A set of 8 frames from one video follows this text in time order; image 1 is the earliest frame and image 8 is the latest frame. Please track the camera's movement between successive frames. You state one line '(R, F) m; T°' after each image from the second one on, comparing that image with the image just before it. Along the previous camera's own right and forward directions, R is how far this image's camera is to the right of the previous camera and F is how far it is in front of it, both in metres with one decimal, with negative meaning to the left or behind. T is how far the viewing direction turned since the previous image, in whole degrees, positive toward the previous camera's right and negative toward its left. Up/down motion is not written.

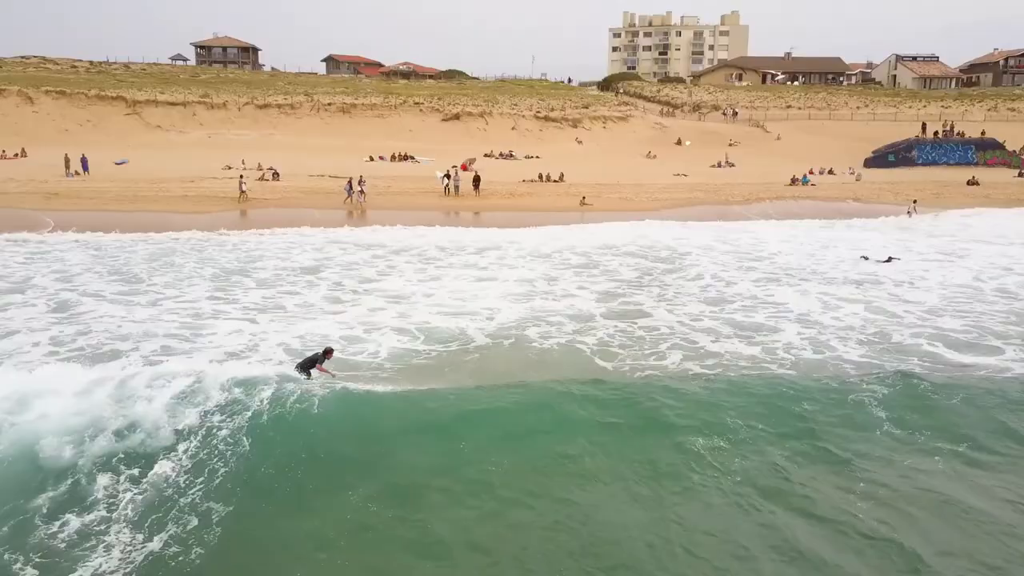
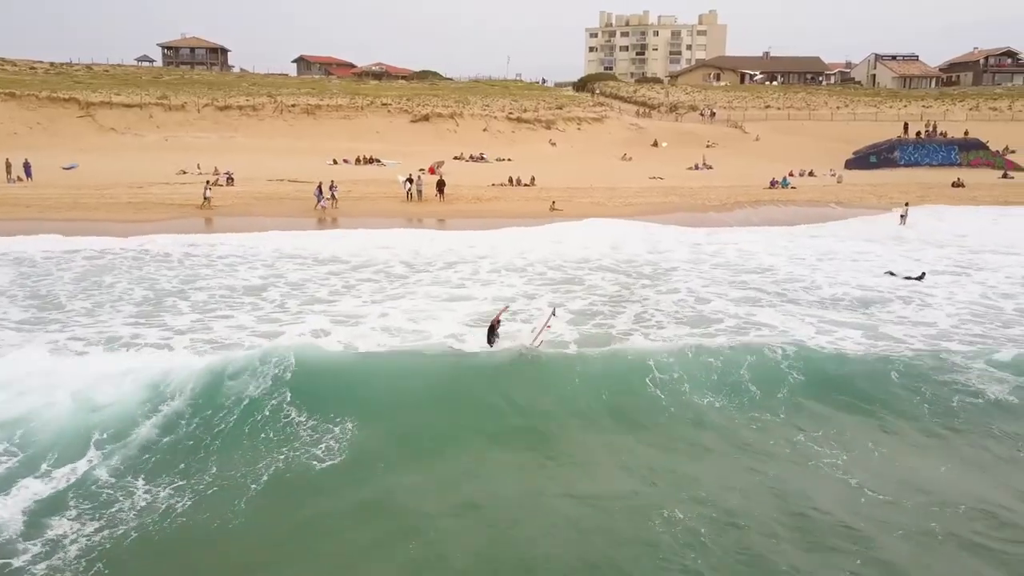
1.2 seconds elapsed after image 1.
(+0.3, +1.5) m; +1°
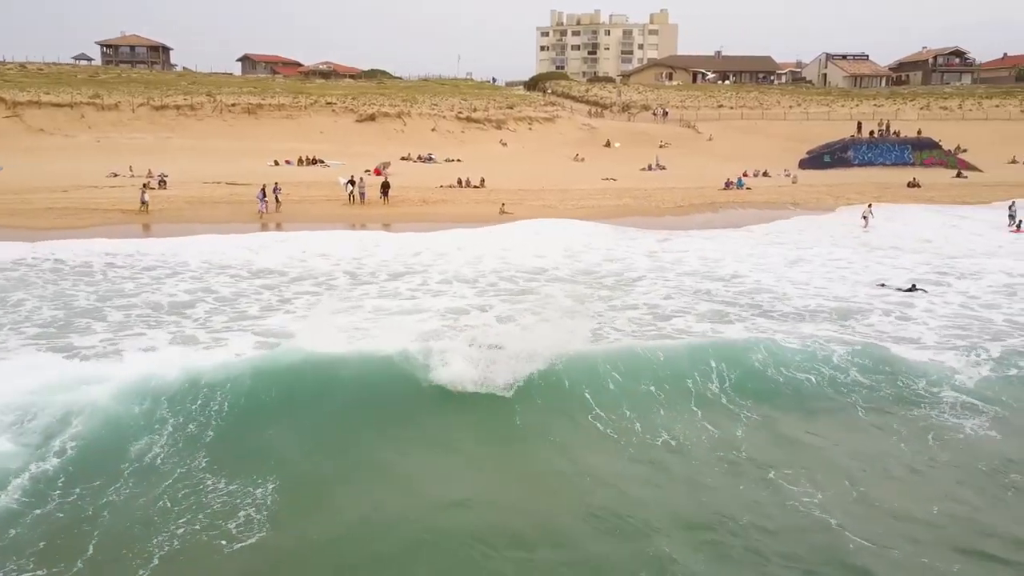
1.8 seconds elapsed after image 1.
(+0.1, +1.2) m; +3°
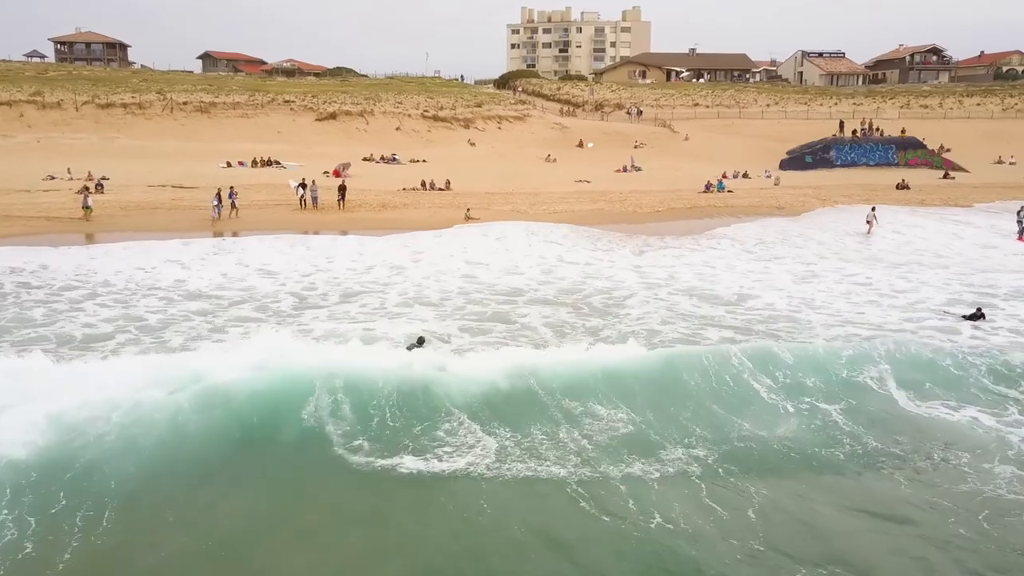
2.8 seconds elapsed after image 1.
(0.0, +2.0) m; +2°
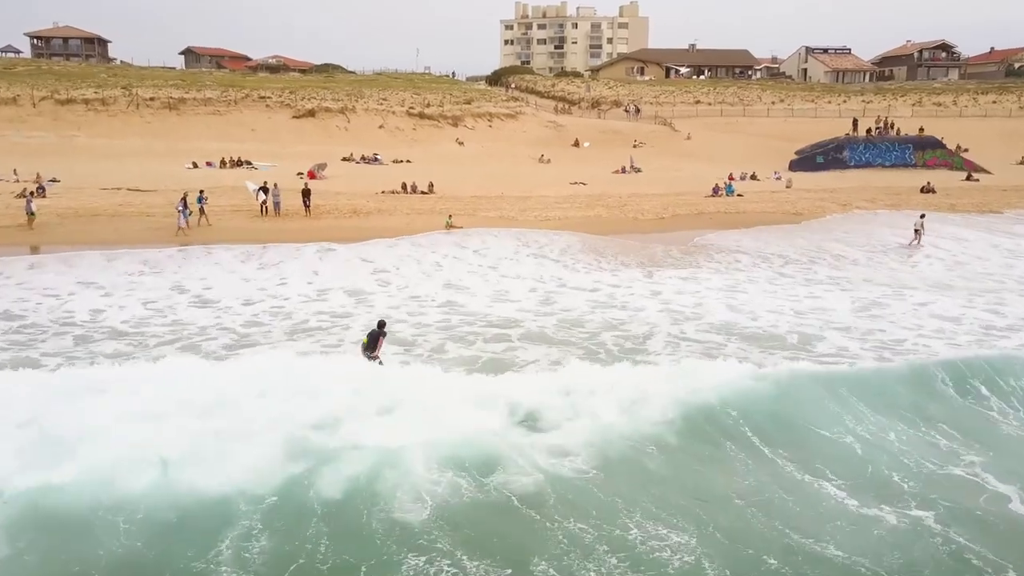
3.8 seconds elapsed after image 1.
(+0.1, +2.7) m; 0°
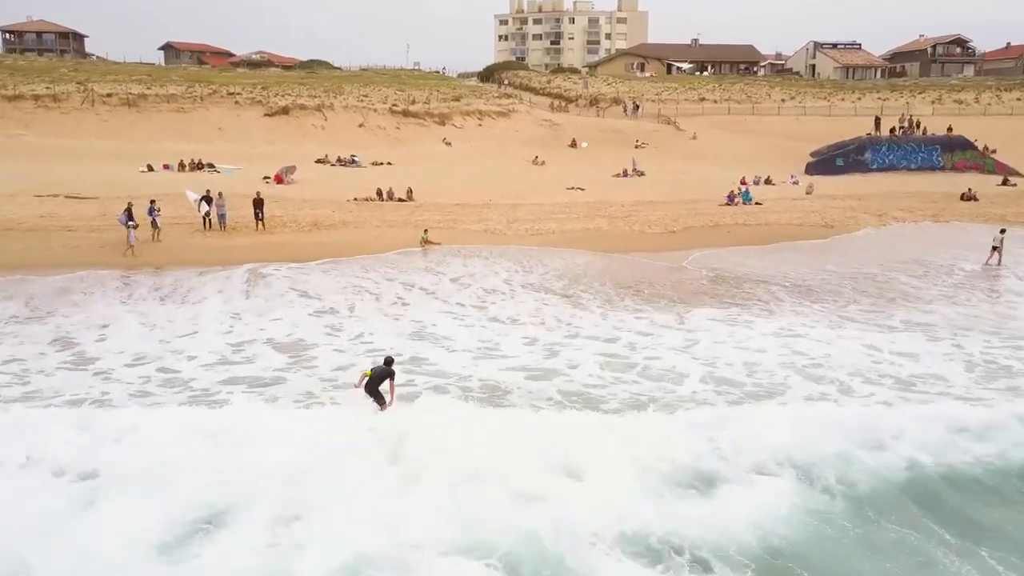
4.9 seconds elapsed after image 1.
(+0.2, +3.2) m; 0°
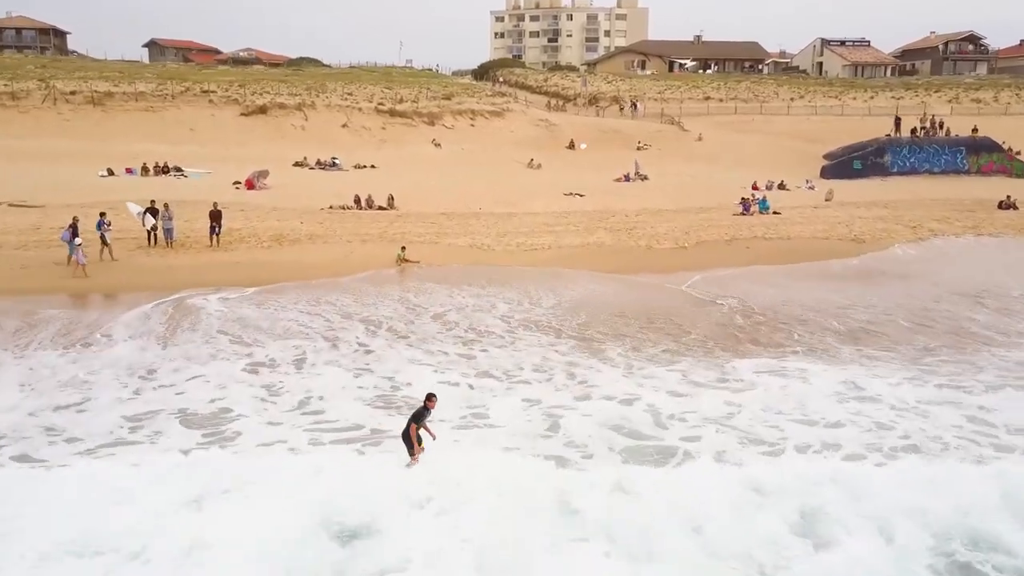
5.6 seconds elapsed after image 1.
(+0.1, +2.4) m; 0°
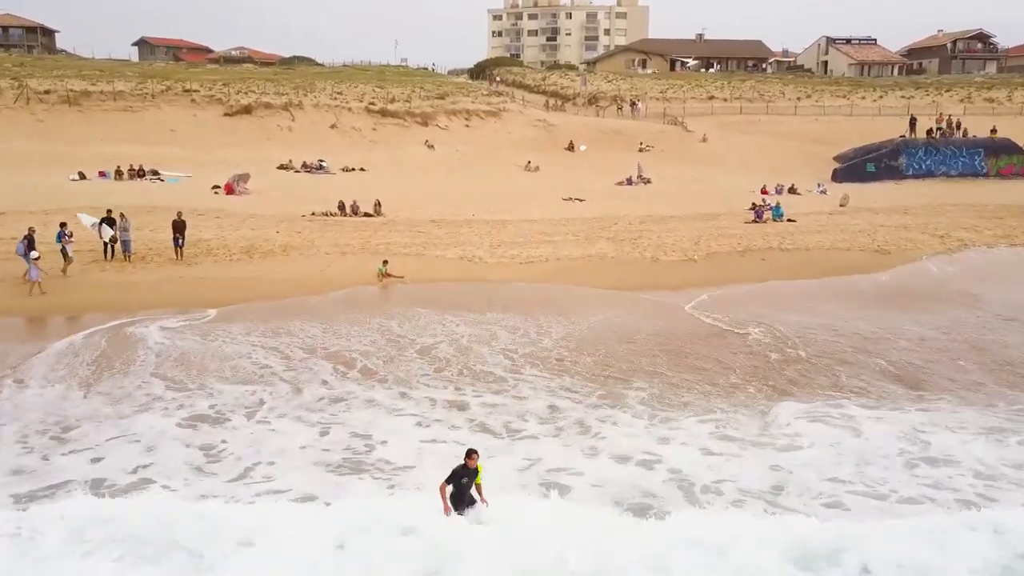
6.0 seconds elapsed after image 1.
(+0.1, +1.5) m; 0°
